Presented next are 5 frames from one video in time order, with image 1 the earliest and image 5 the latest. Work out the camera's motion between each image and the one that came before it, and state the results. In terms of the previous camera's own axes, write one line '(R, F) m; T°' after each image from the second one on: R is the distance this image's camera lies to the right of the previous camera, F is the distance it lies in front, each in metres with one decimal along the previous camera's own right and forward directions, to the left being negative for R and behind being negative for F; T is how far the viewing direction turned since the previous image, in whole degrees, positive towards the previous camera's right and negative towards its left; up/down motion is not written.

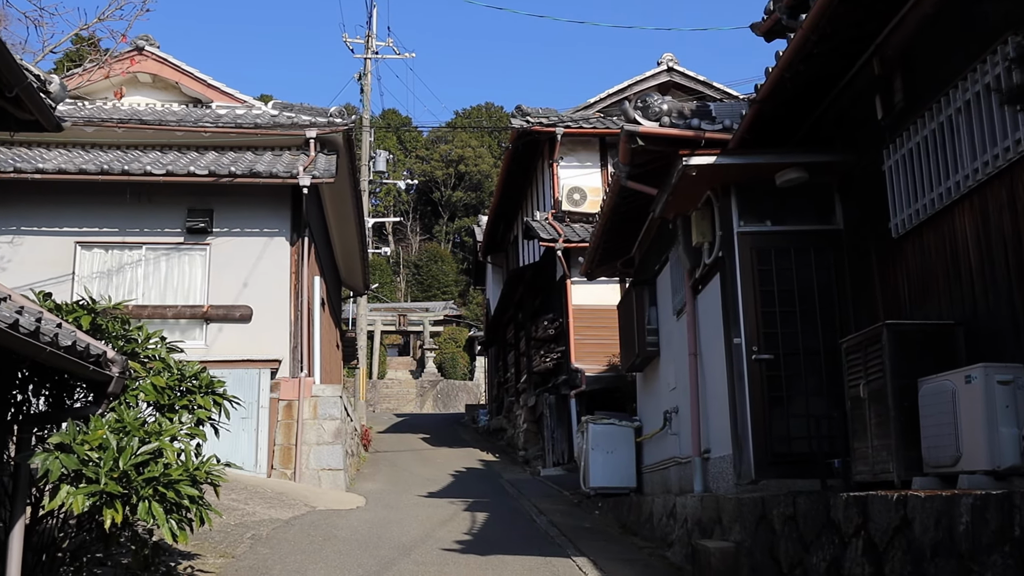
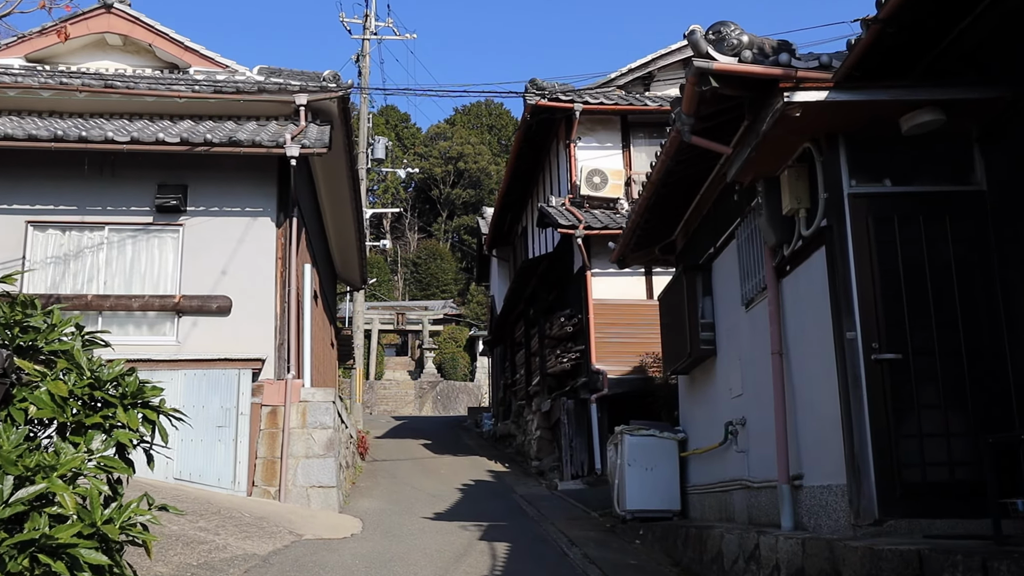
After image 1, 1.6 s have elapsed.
(-0.2, +1.7) m; 0°
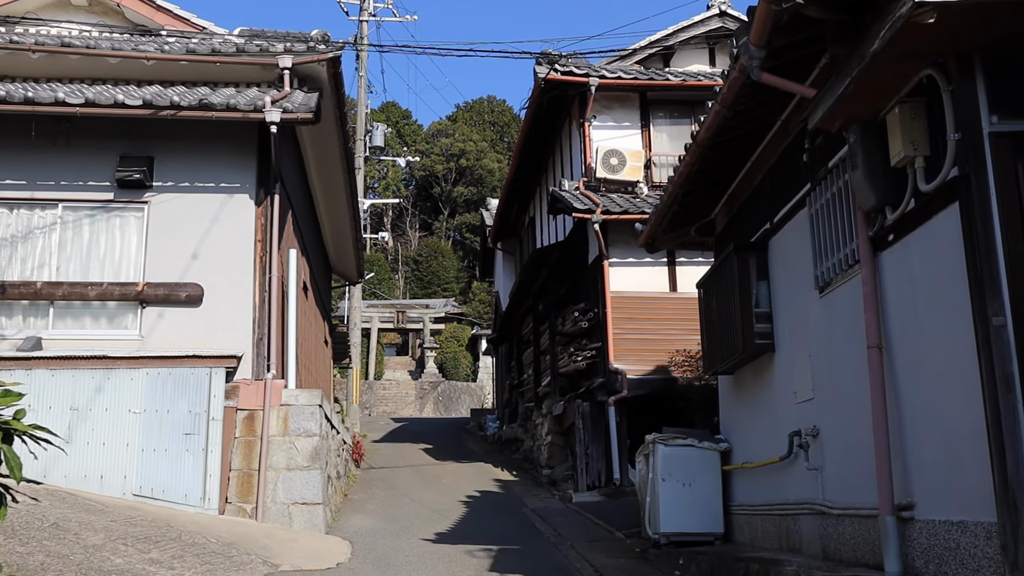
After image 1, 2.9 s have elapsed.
(-0.1, +1.4) m; 0°
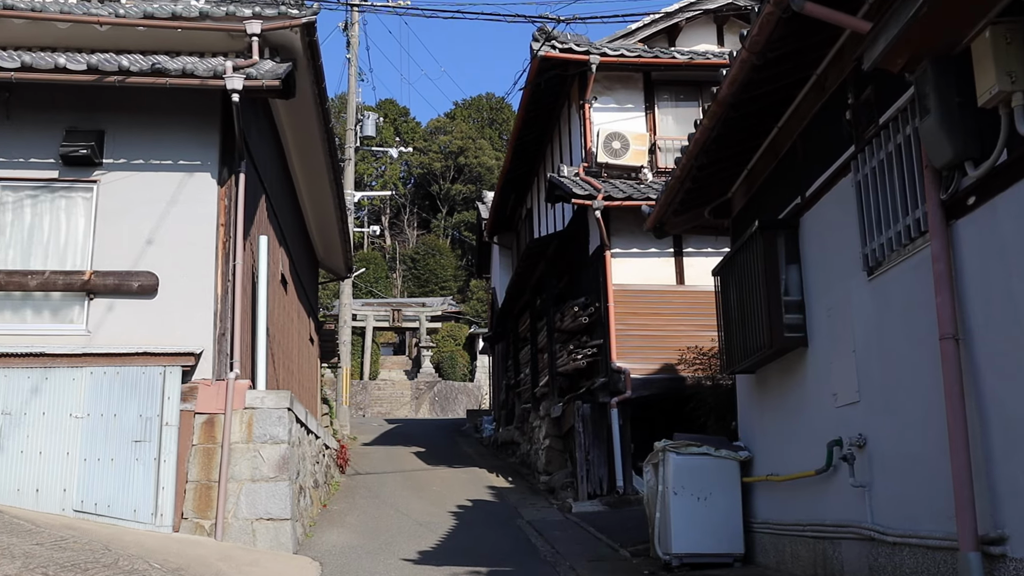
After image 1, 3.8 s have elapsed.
(+0.1, +1.0) m; 0°
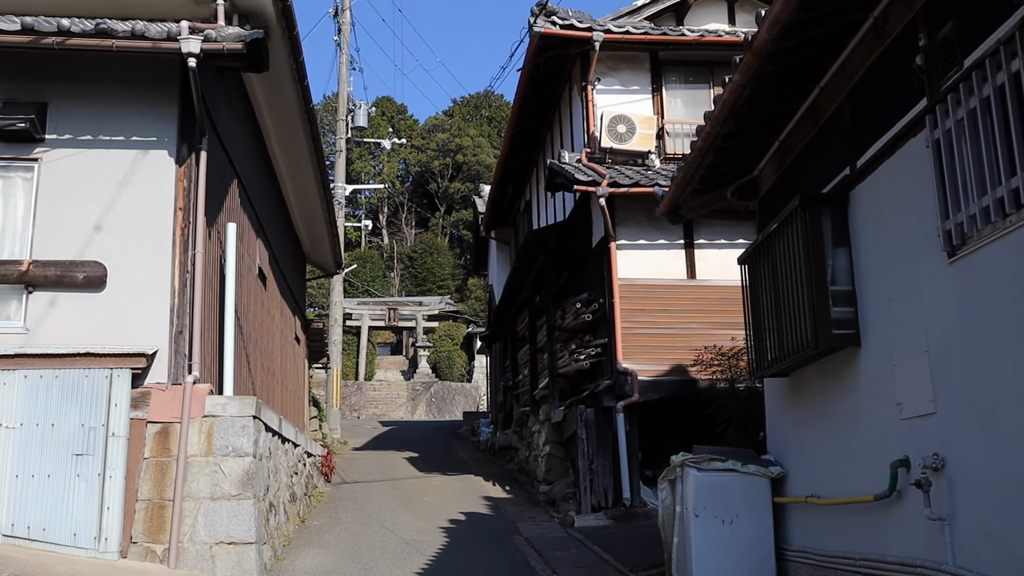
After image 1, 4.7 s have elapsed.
(0.0, +1.0) m; 0°
